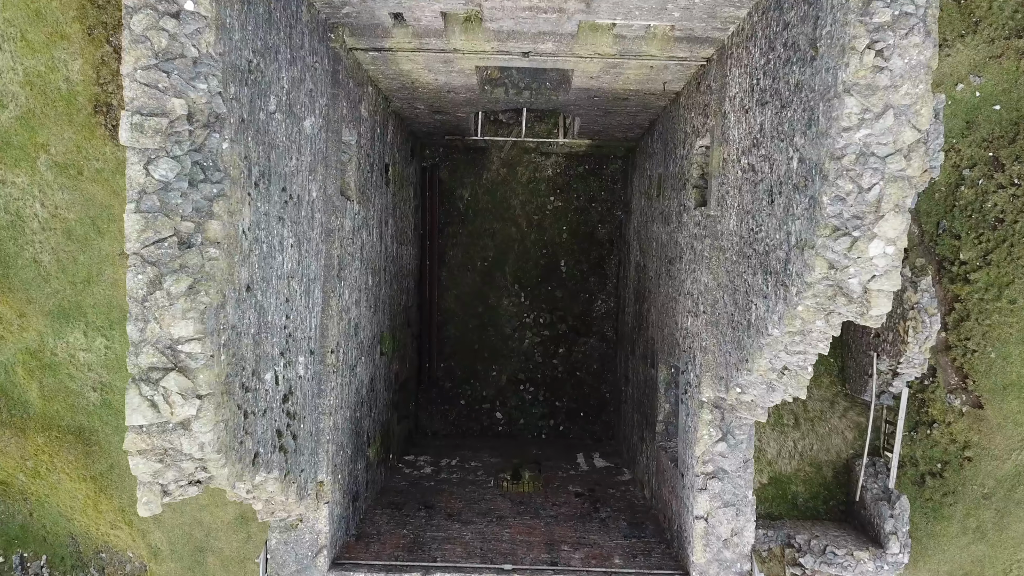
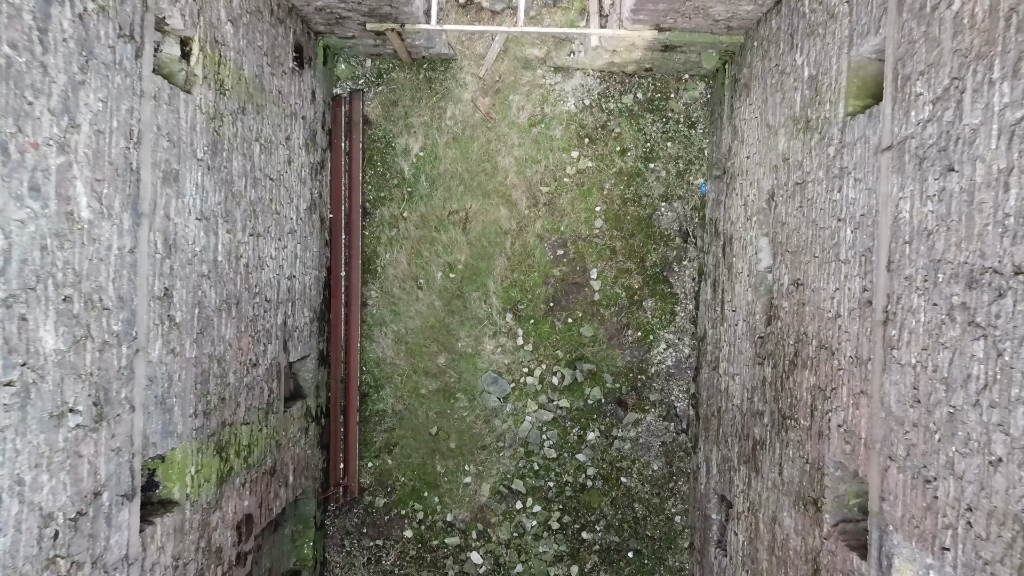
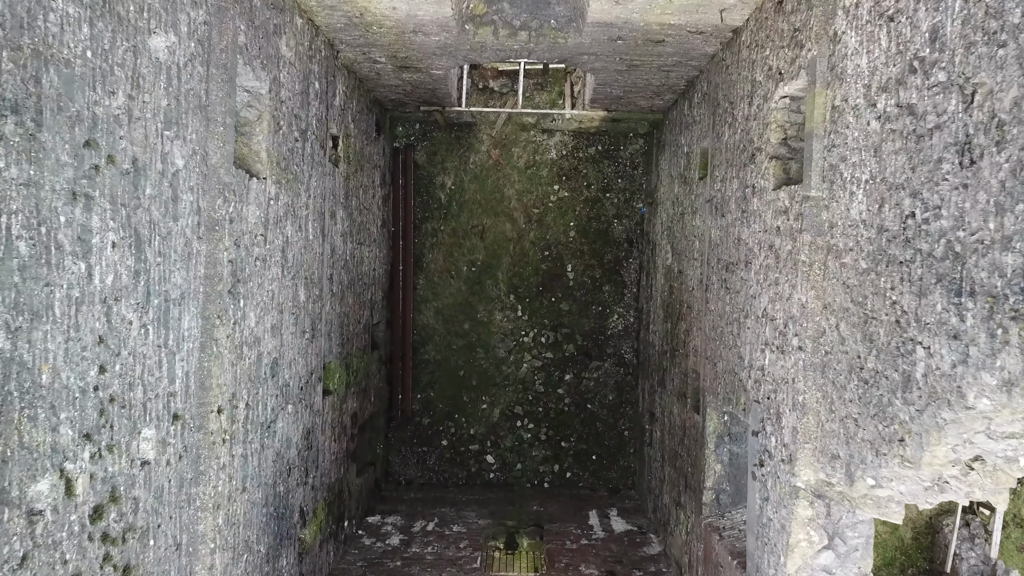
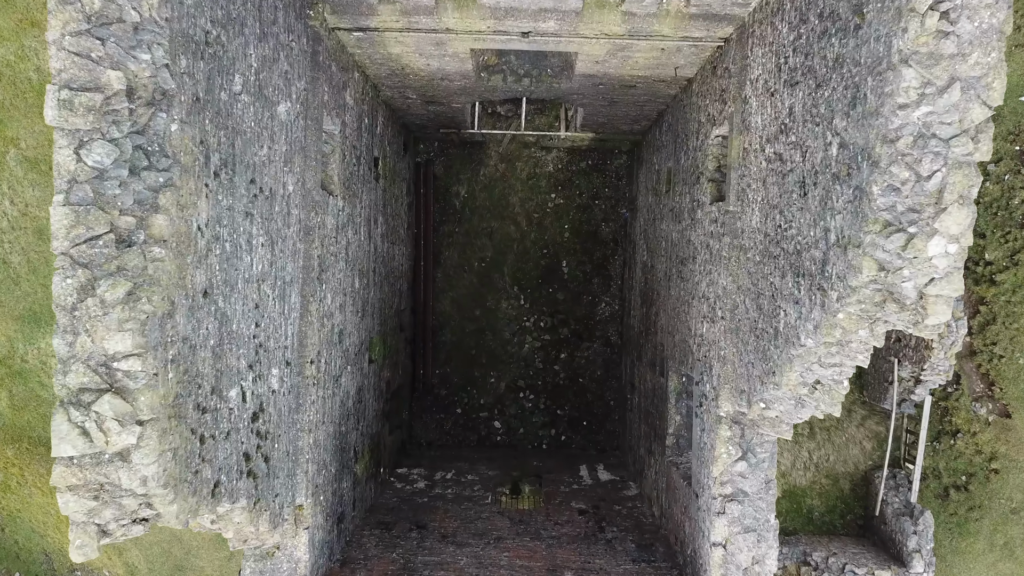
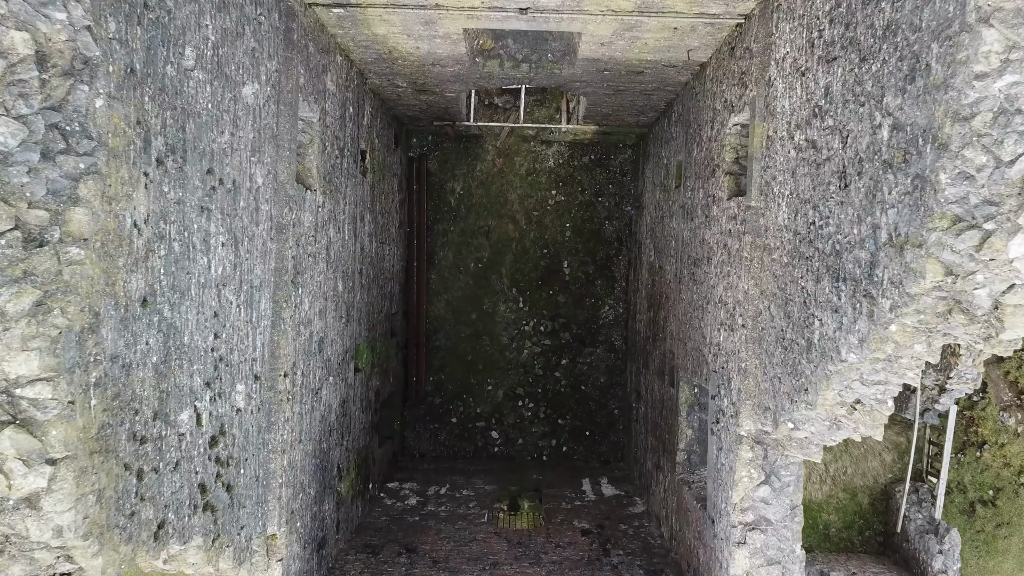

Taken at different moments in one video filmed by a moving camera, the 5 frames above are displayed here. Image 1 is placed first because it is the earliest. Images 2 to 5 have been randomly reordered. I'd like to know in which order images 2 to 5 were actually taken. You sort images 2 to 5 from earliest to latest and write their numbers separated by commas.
4, 5, 3, 2
